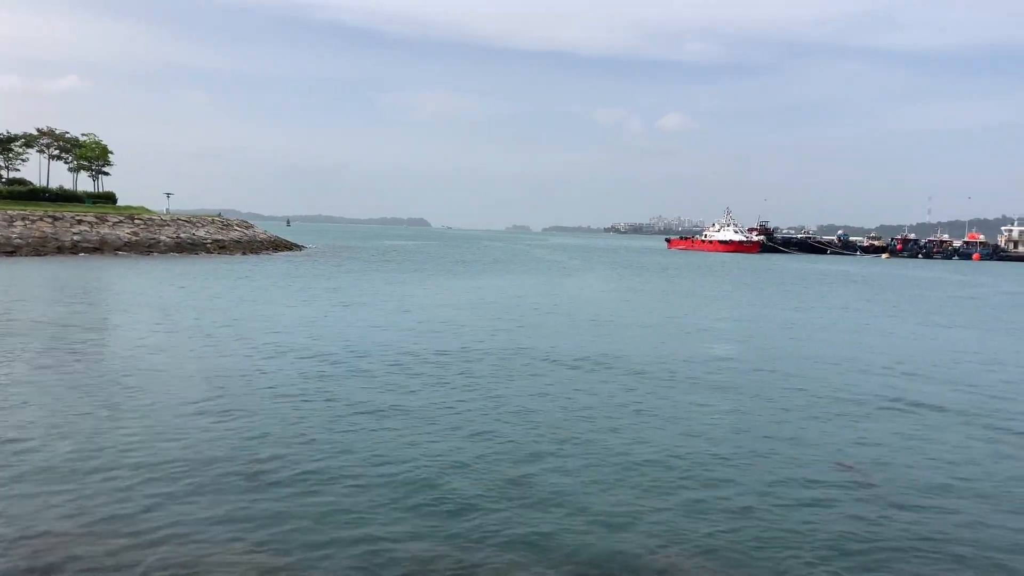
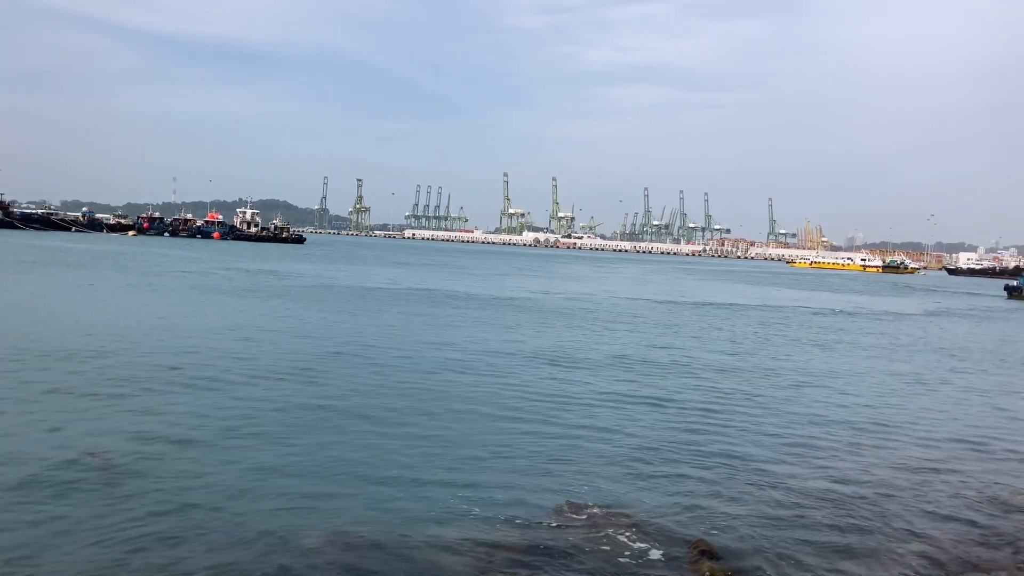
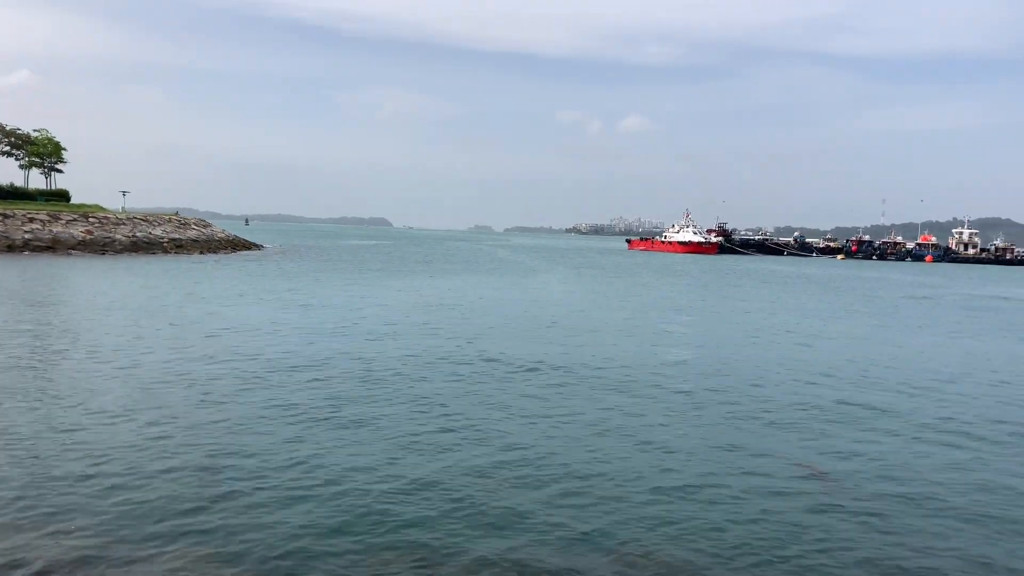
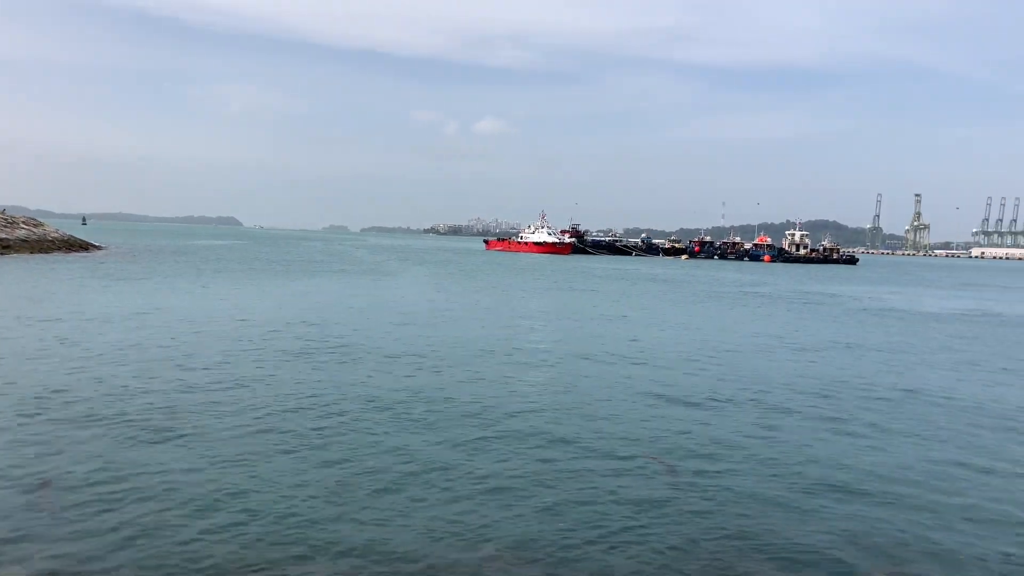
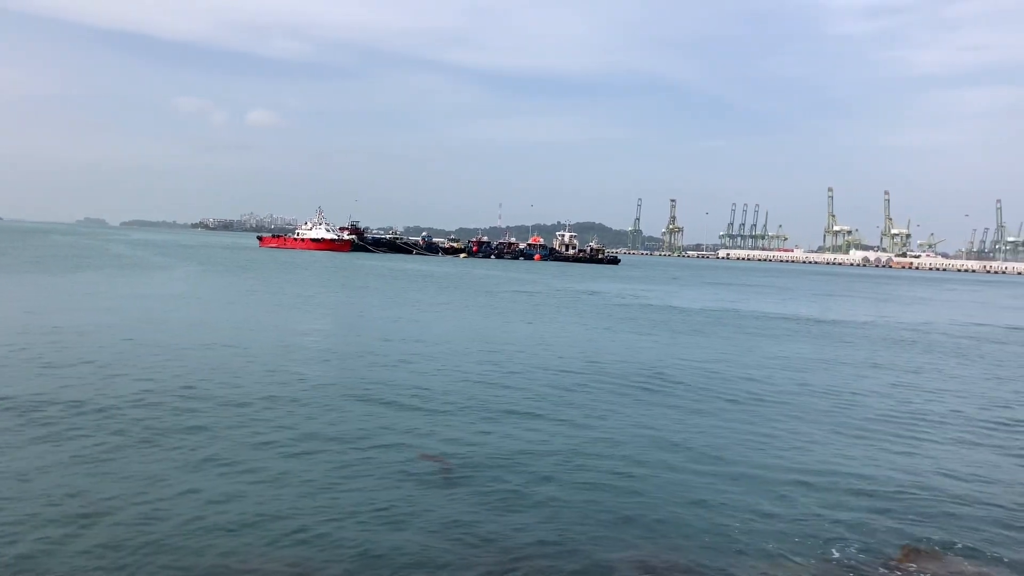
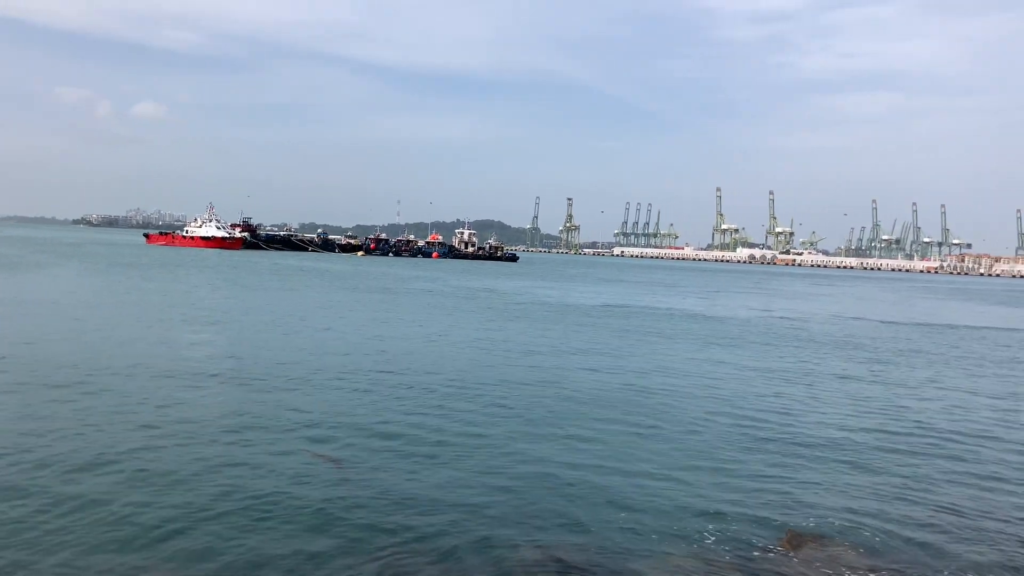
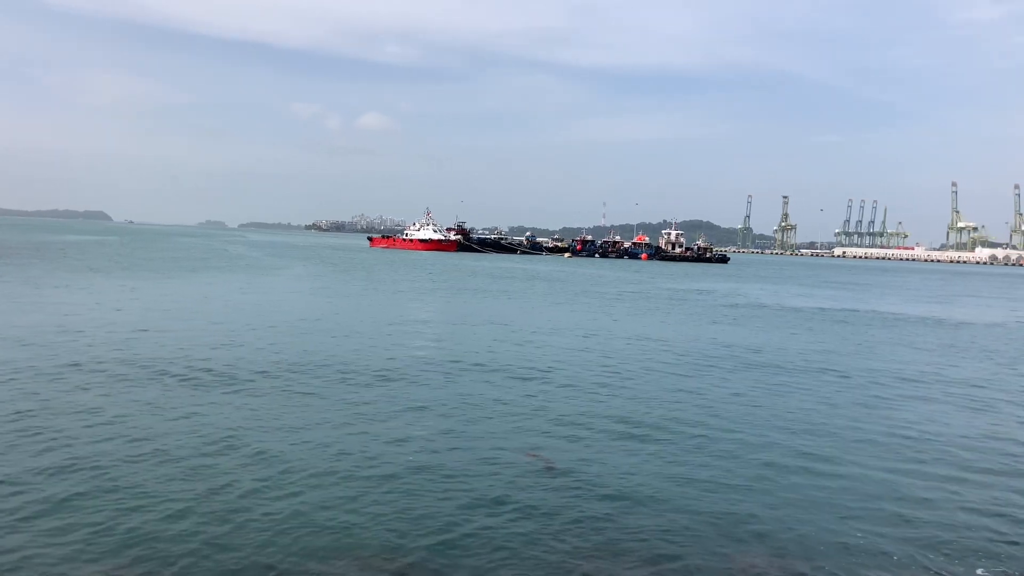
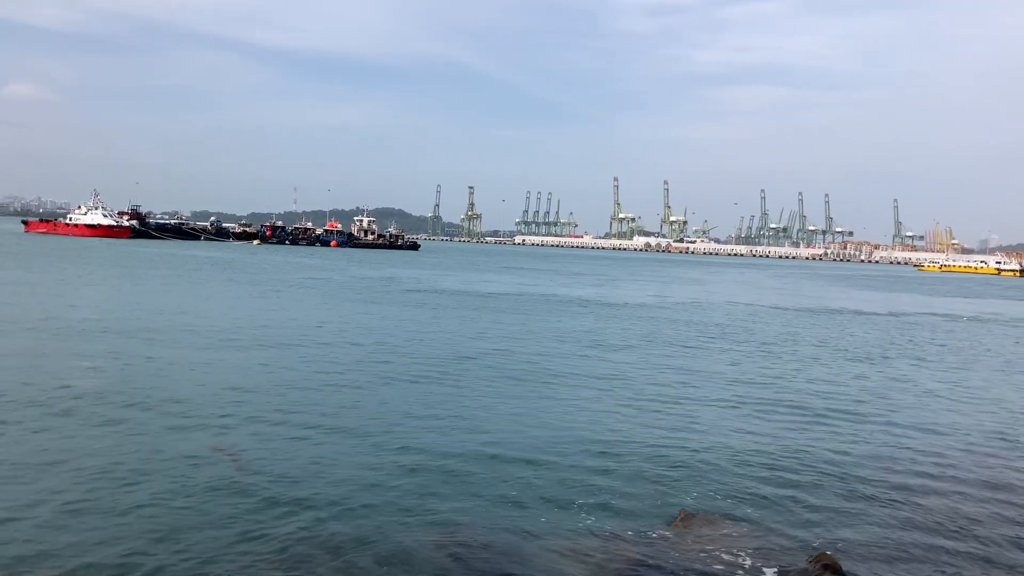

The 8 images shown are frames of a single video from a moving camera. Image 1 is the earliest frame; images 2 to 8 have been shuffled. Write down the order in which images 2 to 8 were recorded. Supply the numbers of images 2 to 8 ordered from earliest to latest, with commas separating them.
3, 4, 7, 5, 6, 8, 2
